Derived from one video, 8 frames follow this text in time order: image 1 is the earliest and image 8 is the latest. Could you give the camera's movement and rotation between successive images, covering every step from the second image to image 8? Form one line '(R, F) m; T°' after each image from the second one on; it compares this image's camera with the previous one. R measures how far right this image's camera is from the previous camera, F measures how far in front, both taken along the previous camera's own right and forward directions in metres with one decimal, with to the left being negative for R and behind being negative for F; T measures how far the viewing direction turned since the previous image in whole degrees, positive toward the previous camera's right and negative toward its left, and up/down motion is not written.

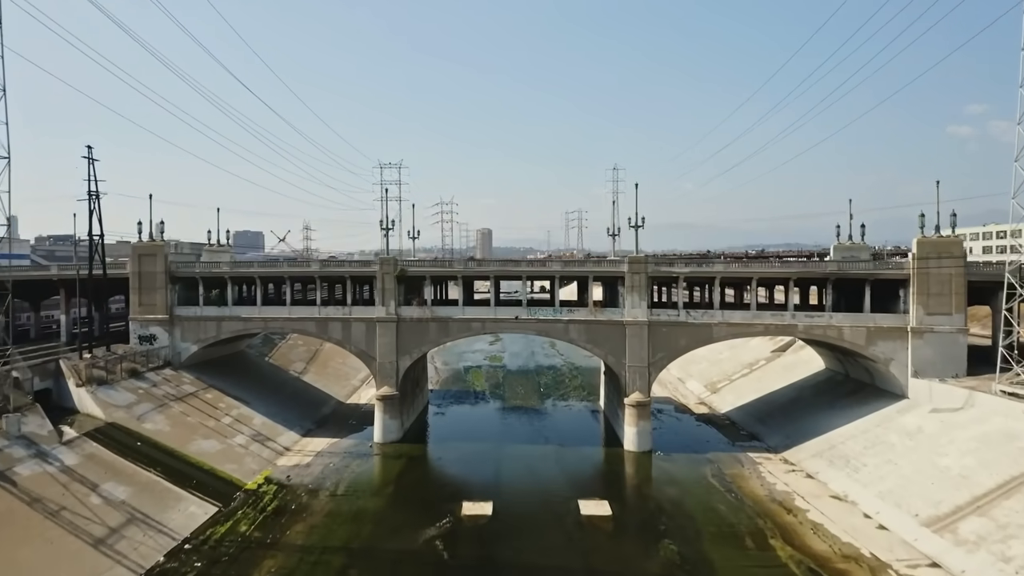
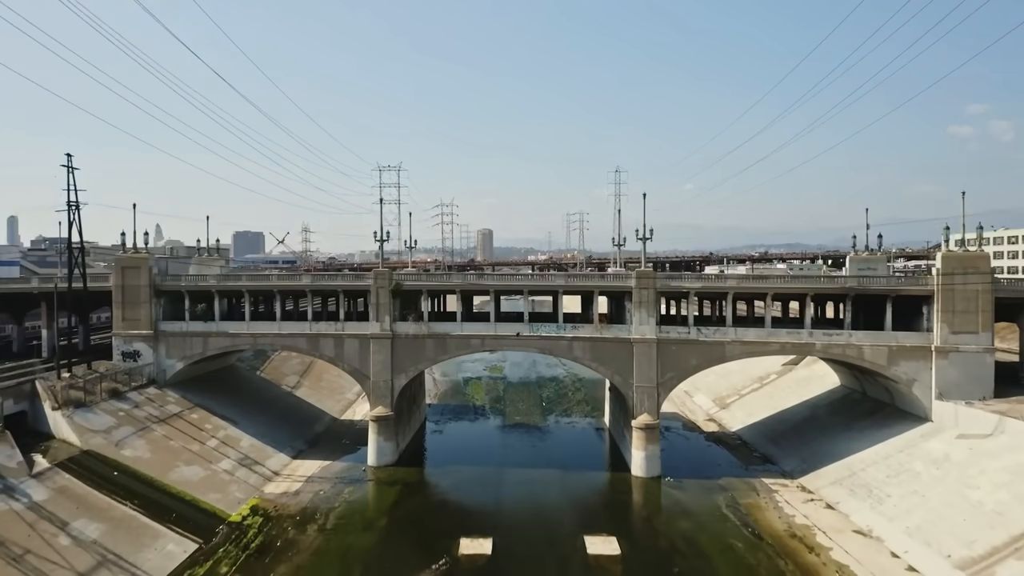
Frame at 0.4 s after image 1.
(0.0, +1.3) m; 0°
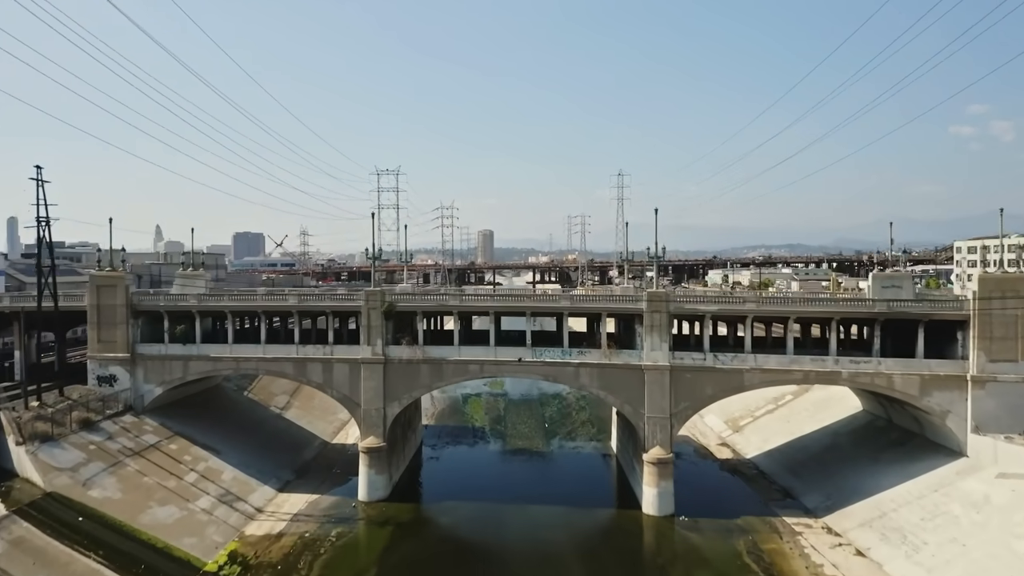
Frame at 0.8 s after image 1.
(0.0, +1.7) m; 0°
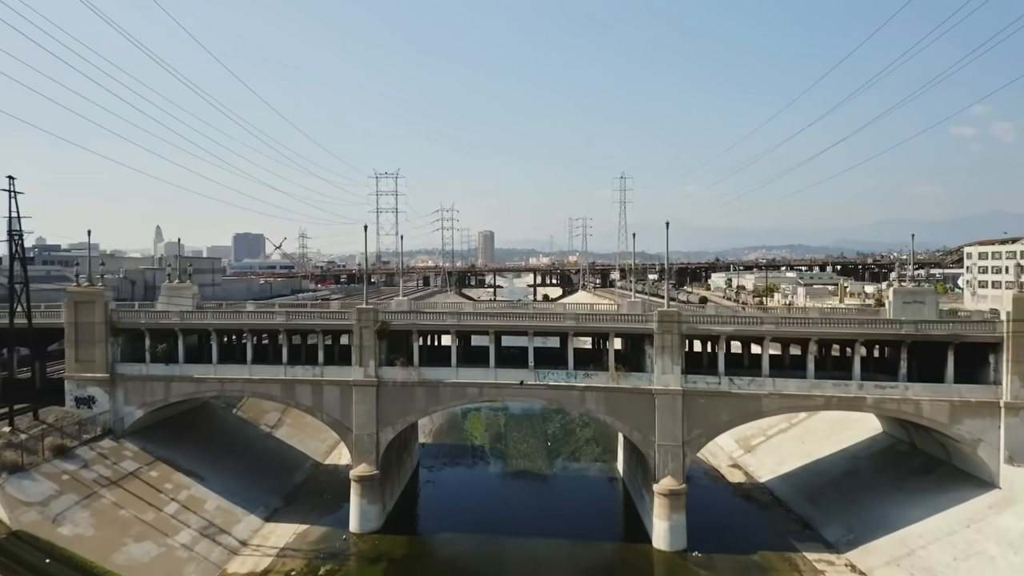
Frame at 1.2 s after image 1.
(0.0, +1.3) m; 0°
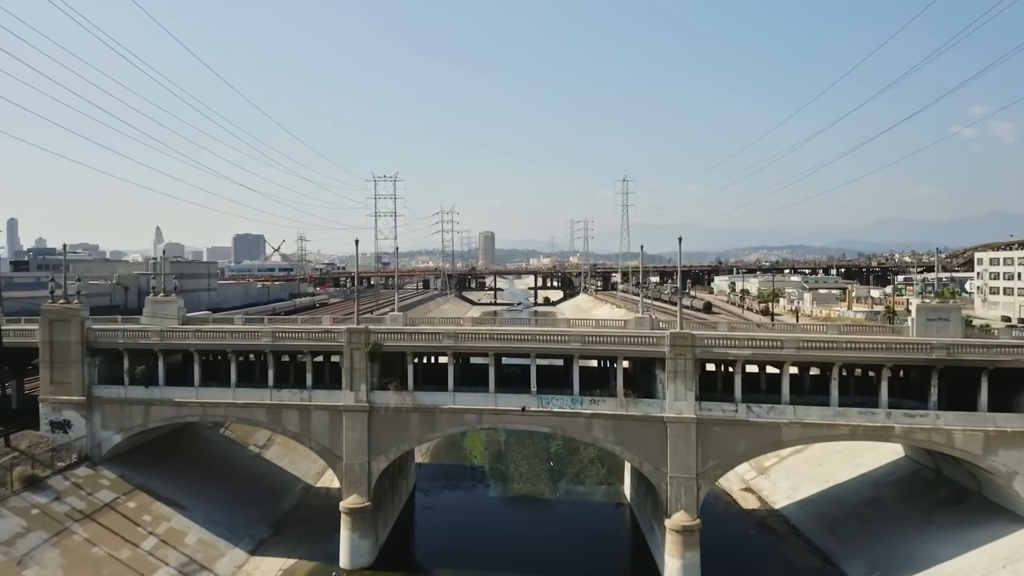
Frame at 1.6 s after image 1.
(0.0, +1.4) m; 0°
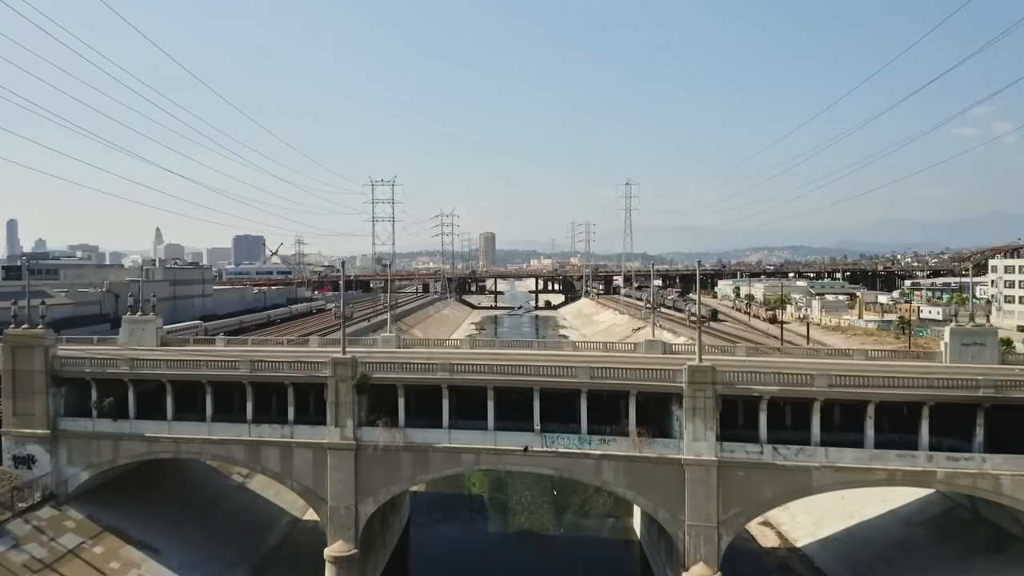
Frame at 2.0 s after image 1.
(0.0, +1.8) m; 0°
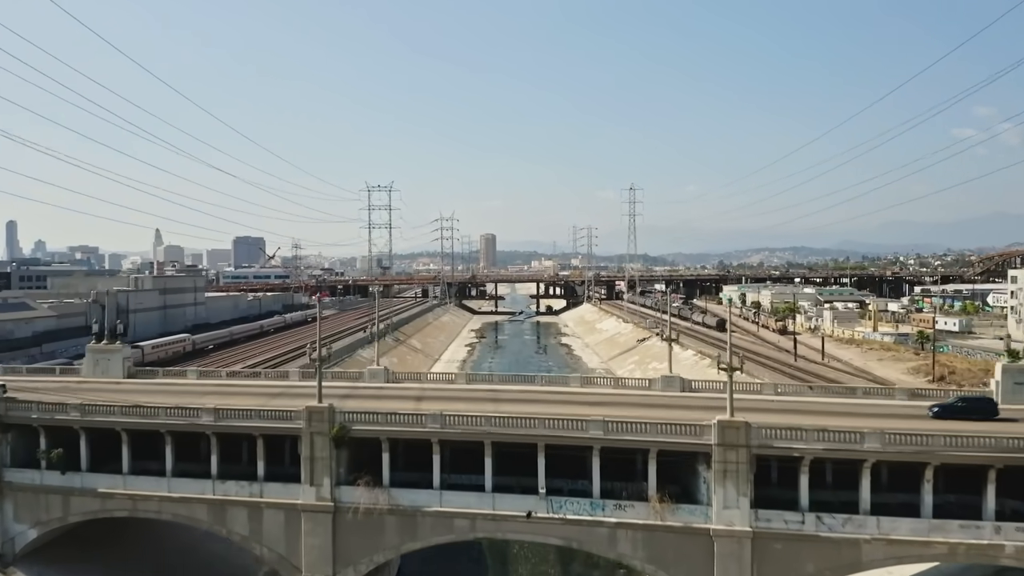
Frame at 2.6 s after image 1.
(0.0, +2.3) m; 0°
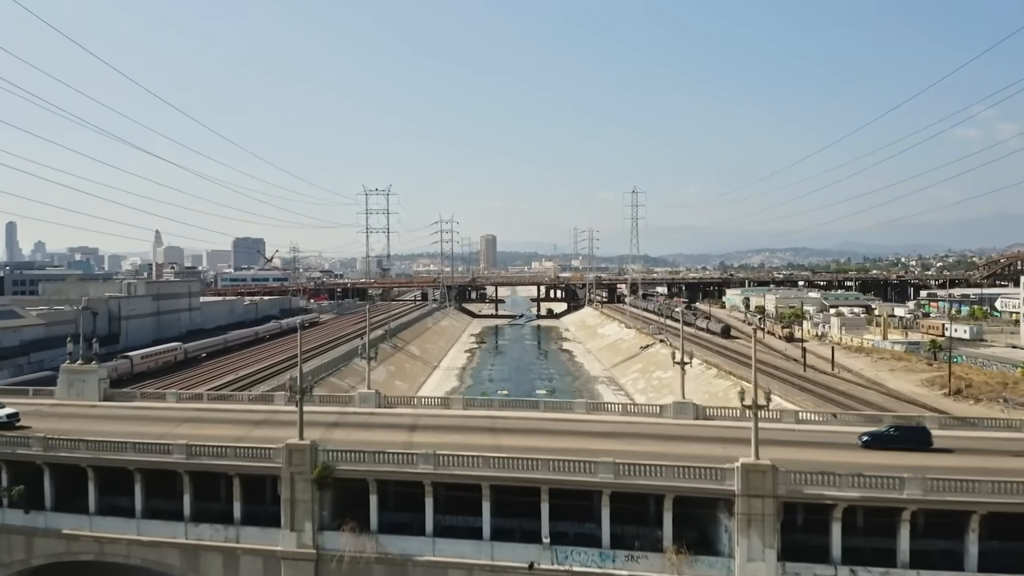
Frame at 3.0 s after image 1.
(0.0, +1.4) m; 0°
